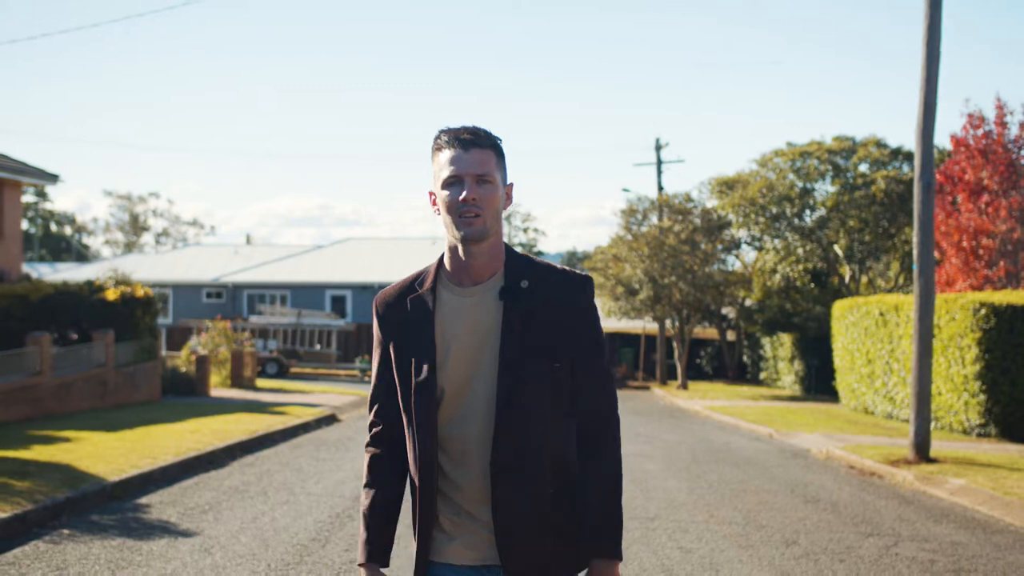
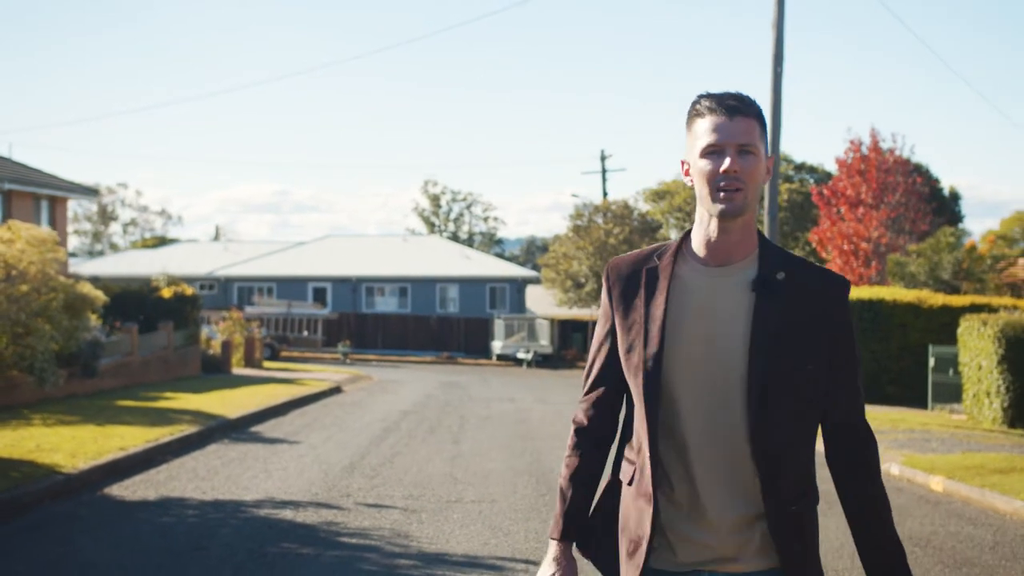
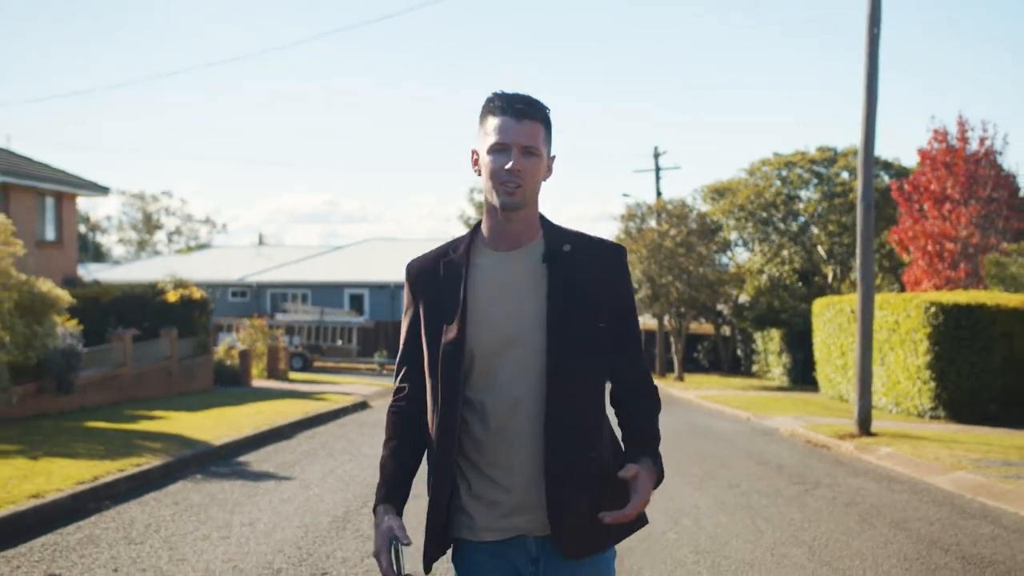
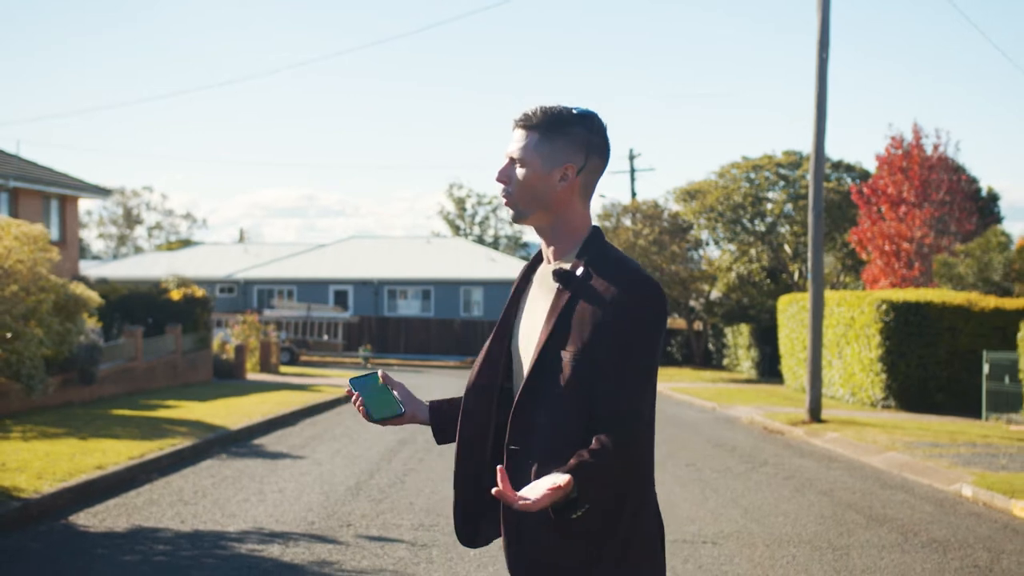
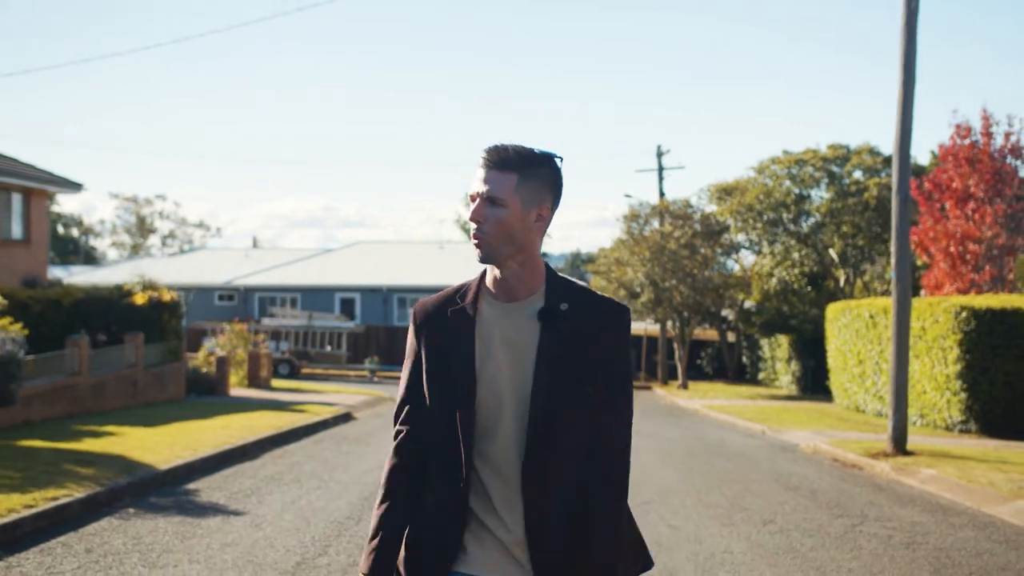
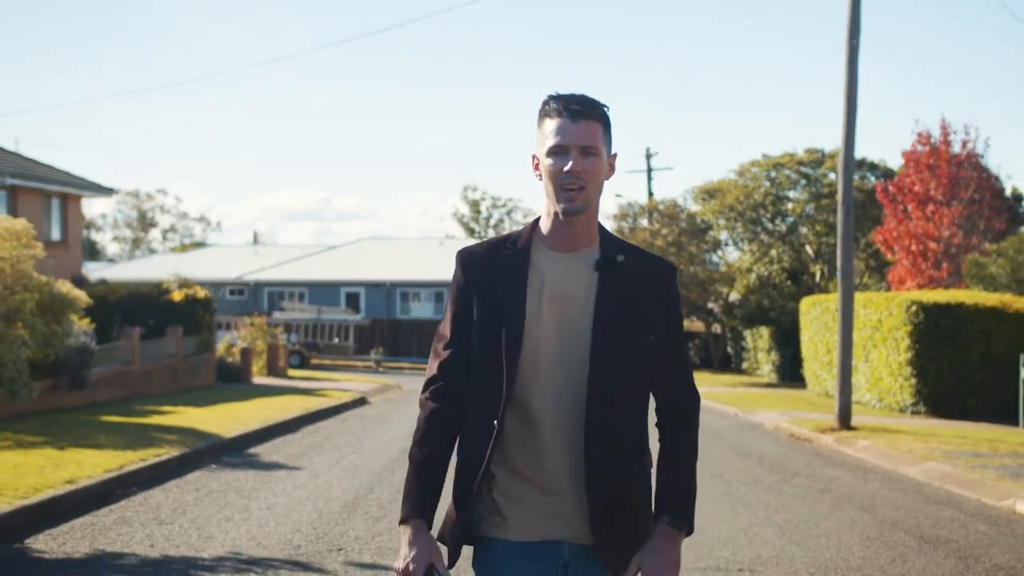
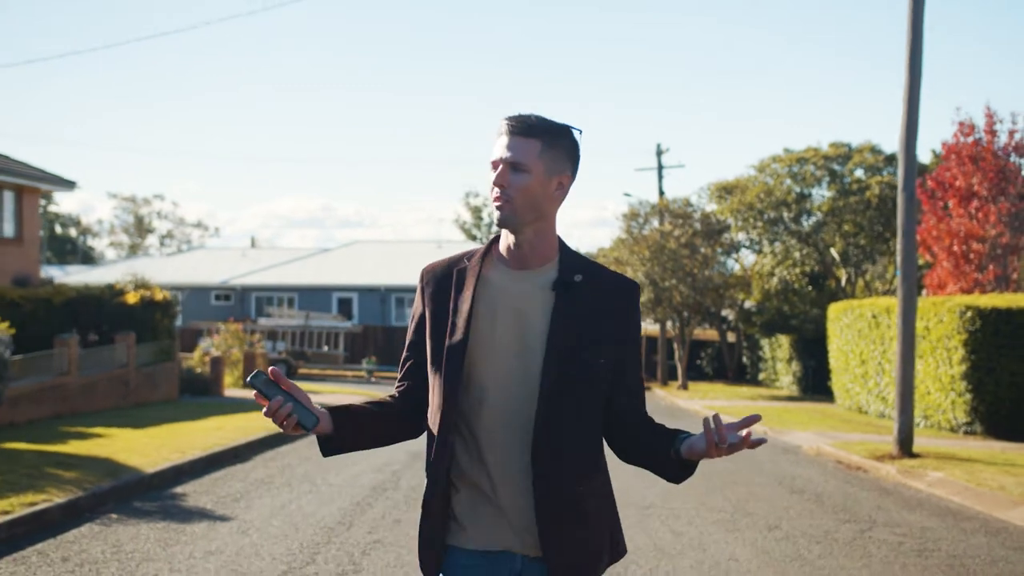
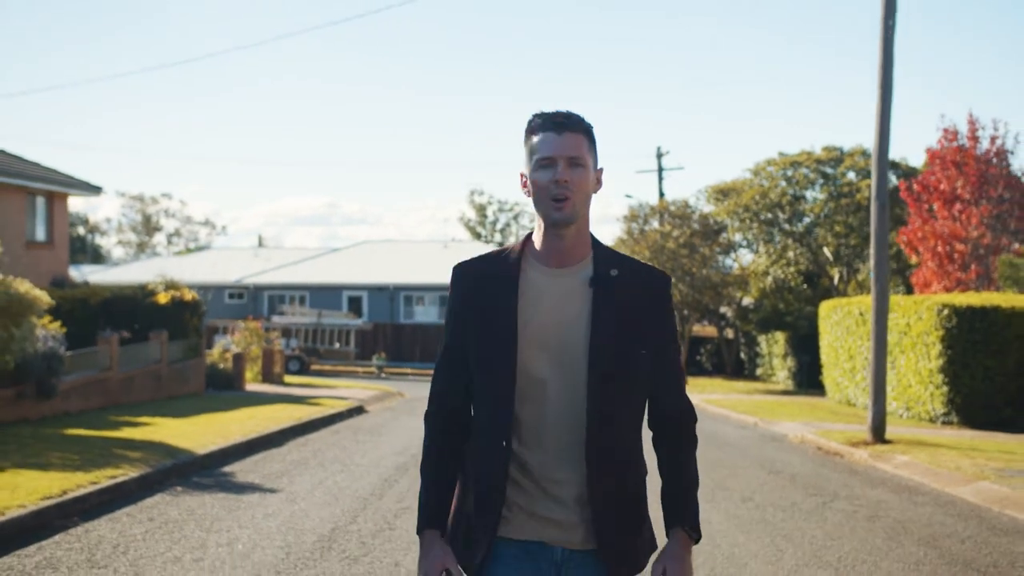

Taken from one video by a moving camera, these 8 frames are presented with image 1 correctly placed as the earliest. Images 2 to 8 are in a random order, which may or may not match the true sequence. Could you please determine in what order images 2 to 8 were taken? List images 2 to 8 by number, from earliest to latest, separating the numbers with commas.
7, 5, 8, 3, 6, 4, 2
